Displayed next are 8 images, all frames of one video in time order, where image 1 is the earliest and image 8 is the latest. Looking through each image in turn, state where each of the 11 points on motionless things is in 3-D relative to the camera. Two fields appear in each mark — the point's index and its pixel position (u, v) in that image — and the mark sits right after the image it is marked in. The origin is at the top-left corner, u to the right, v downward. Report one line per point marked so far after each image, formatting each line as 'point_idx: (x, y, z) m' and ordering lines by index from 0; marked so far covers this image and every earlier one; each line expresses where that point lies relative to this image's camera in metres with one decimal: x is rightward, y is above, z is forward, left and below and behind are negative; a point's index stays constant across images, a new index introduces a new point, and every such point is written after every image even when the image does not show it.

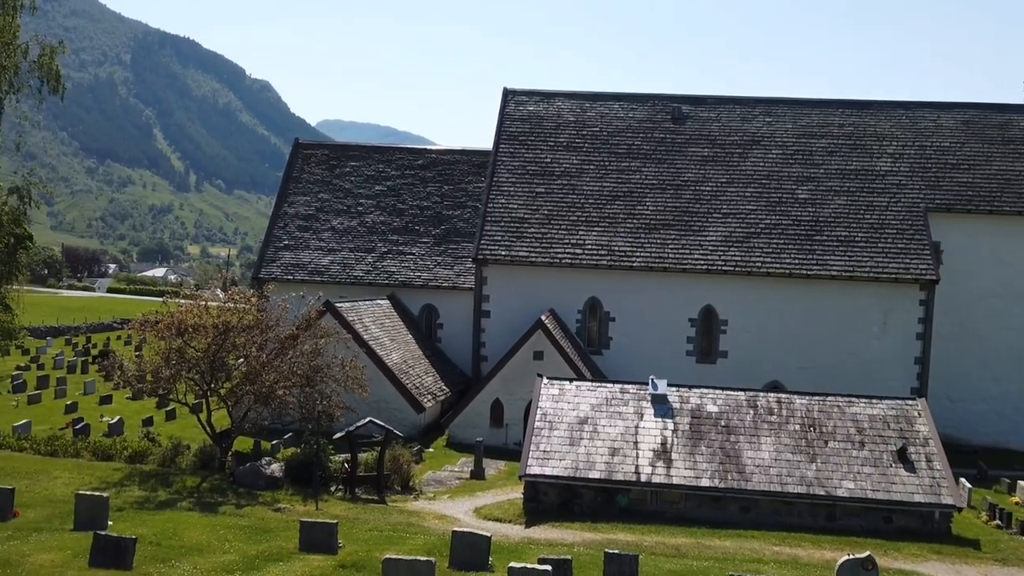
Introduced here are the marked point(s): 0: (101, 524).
0: (-12.1, -6.9, +18.9) m
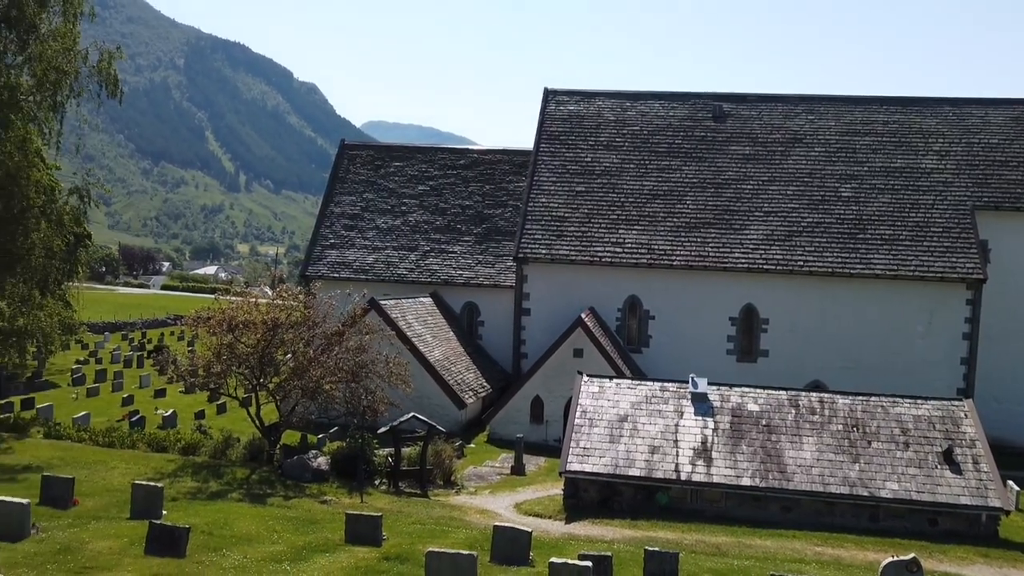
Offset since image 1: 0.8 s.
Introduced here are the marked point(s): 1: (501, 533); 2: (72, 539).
0: (-10.8, -6.8, +19.6) m
1: (-0.5, -7.1, +18.8) m
2: (-12.2, -7.0, +17.9) m
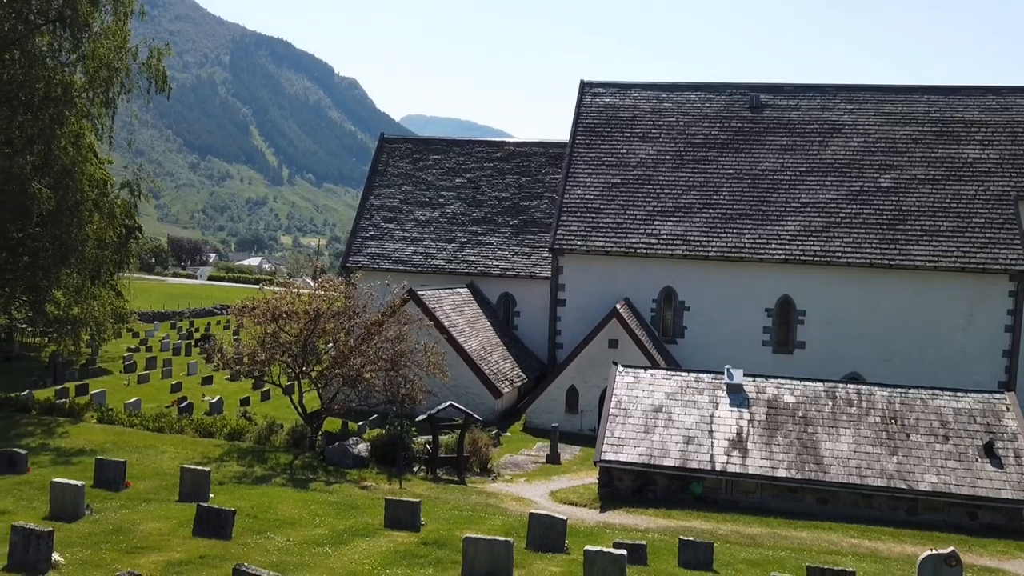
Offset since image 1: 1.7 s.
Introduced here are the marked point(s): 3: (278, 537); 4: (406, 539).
0: (-9.6, -6.5, +20.3) m
1: (+0.6, -6.8, +19.1) m
2: (-11.1, -6.7, +18.7) m
3: (-6.7, -7.1, +18.6) m
4: (-3.2, -7.3, +19.0) m
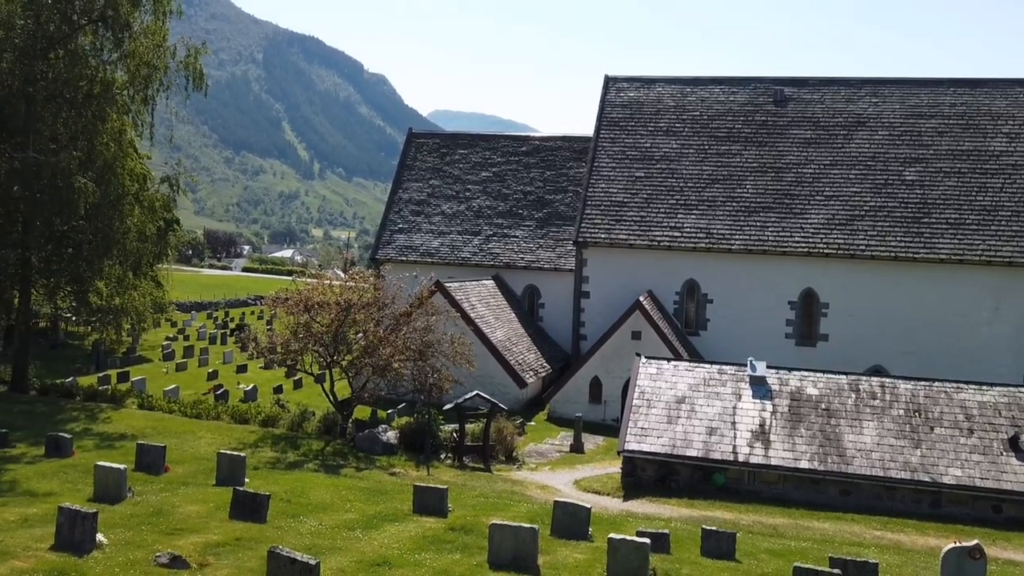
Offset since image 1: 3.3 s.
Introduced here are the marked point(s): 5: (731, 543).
0: (-8.7, -6.2, +21.1) m
1: (+1.4, -6.6, +19.6) m
2: (-10.3, -6.4, +19.5) m
3: (-5.9, -6.8, +19.3) m
4: (-2.4, -7.0, +19.6) m
5: (+6.1, -7.1, +18.3) m
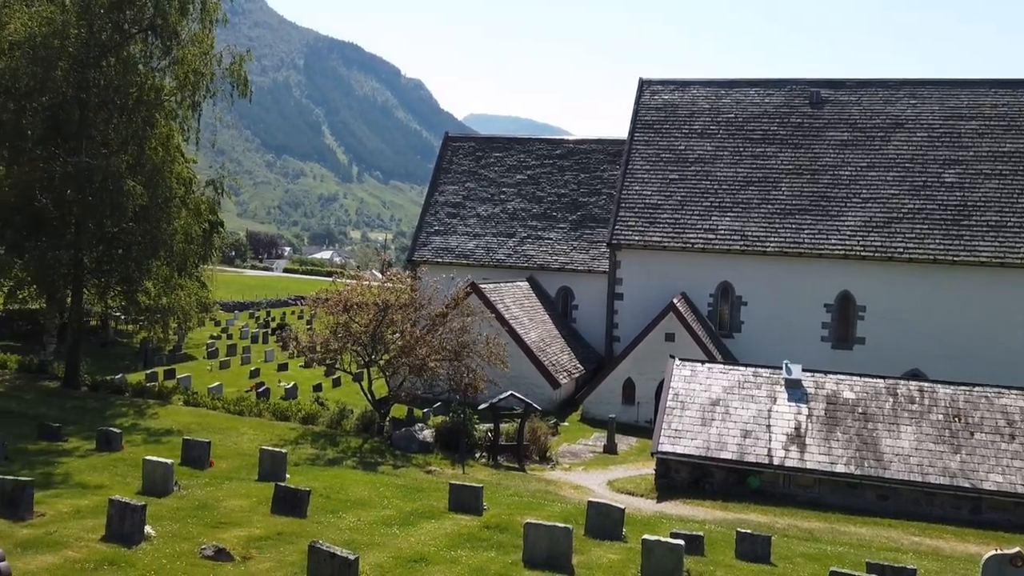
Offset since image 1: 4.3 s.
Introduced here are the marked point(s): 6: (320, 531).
0: (-7.6, -6.2, +21.6) m
1: (+2.5, -6.6, +19.8) m
2: (-9.2, -6.4, +20.1) m
3: (-4.8, -6.8, +19.7) m
4: (-1.2, -7.1, +19.9) m
5: (+7.2, -7.1, +18.3) m
6: (-5.4, -6.9, +18.6) m
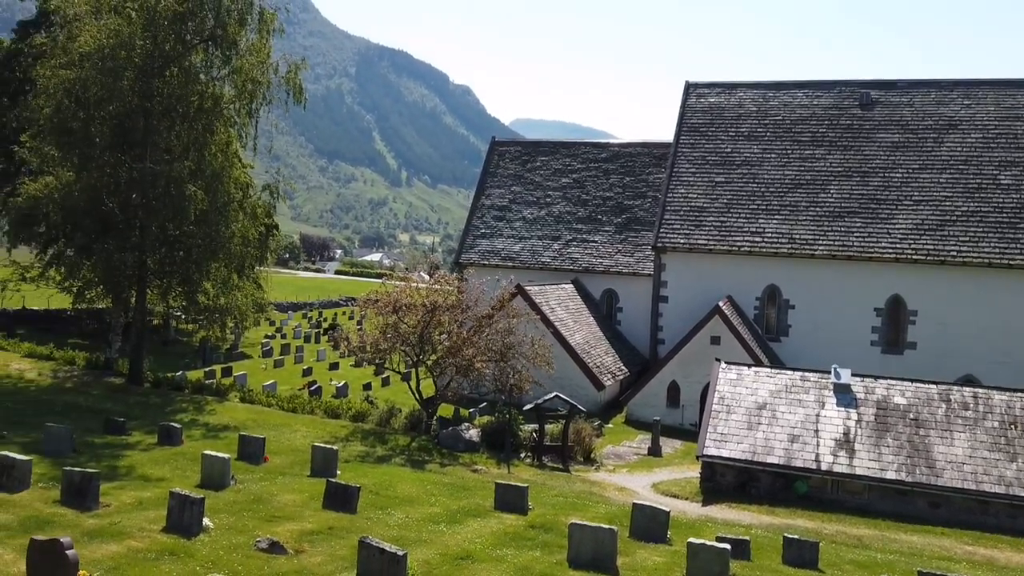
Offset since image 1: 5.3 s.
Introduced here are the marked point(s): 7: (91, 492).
0: (-6.0, -6.2, +22.2) m
1: (+4.0, -6.7, +19.9) m
2: (-7.7, -6.4, +20.7) m
3: (-3.4, -6.9, +20.2) m
4: (+0.2, -7.1, +20.2) m
5: (+8.6, -7.2, +18.2) m
6: (-4.0, -6.9, +19.1) m
7: (-11.7, -5.6, +18.1) m
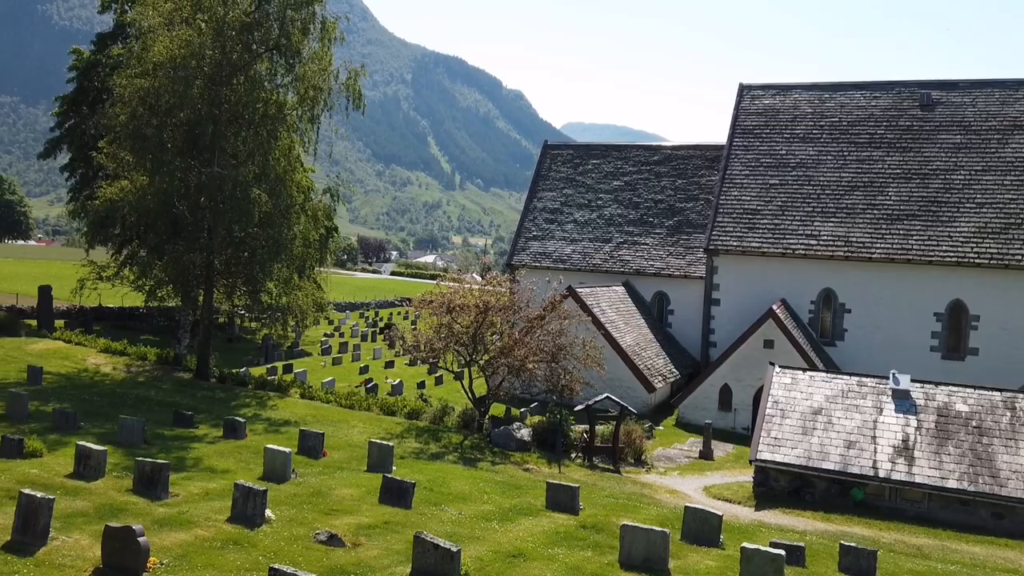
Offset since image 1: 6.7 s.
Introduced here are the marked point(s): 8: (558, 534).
0: (-4.2, -6.2, +22.8) m
1: (+5.7, -6.7, +19.9) m
2: (-5.9, -6.4, +21.4) m
3: (-1.7, -6.9, +20.6) m
4: (+1.9, -7.1, +20.4) m
5: (+10.1, -7.3, +18.0) m
6: (-2.4, -6.9, +19.6) m
7: (-10.1, -5.6, +19.0) m
8: (+1.6, -7.1, +19.4) m
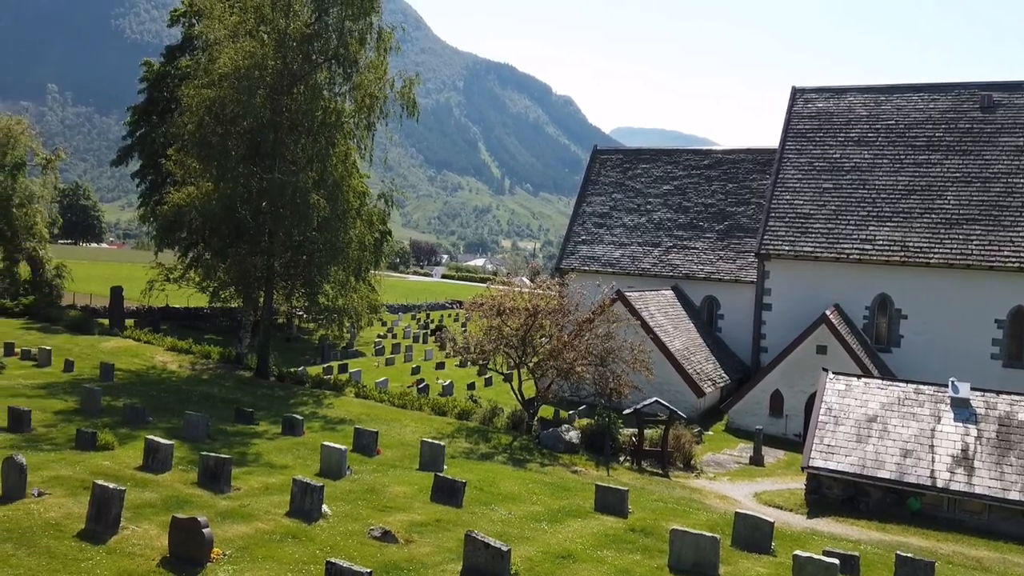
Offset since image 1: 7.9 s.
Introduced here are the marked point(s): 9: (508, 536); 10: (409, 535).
0: (-2.4, -6.3, +23.3) m
1: (+7.3, -6.8, +19.8) m
2: (-4.2, -6.4, +22.0) m
3: (0.0, -7.0, +21.0) m
4: (+3.5, -7.3, +20.5) m
5: (+11.6, -7.4, +17.7) m
6: (-0.8, -7.0, +20.0) m
7: (-8.5, -5.6, +19.8) m
8: (+3.2, -7.3, +19.6) m
9: (+0.2, -7.1, +19.1) m
10: (-2.6, -6.9, +18.7) m
